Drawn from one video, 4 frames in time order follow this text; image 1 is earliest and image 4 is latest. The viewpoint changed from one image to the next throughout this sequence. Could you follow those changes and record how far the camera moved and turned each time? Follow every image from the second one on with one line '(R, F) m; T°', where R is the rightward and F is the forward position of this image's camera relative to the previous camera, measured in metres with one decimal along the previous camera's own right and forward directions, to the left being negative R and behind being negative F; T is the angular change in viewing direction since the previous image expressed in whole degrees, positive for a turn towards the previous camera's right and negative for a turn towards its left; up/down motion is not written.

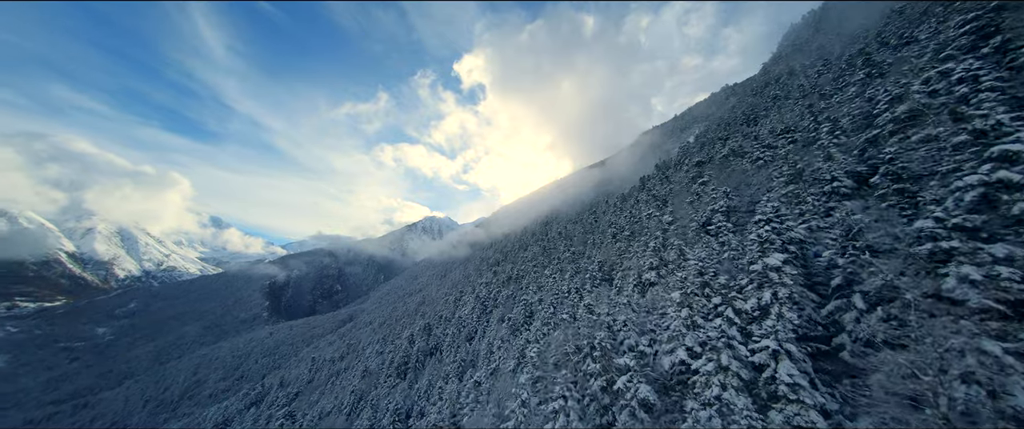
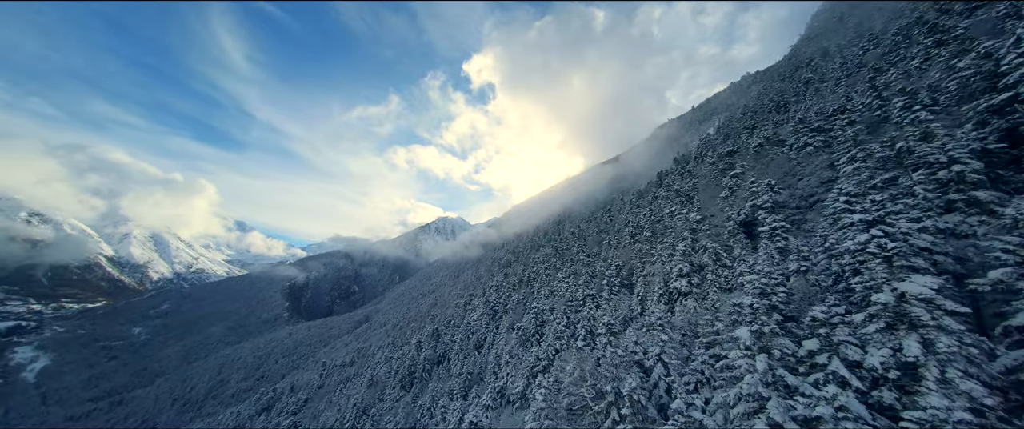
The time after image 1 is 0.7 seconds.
(+0.4, +2.1) m; -3°
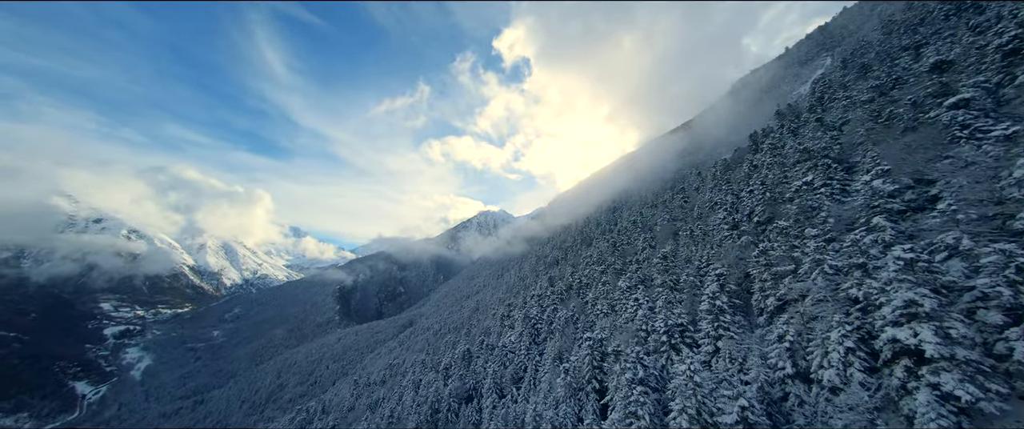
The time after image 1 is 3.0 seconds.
(-0.5, +17.8) m; -10°
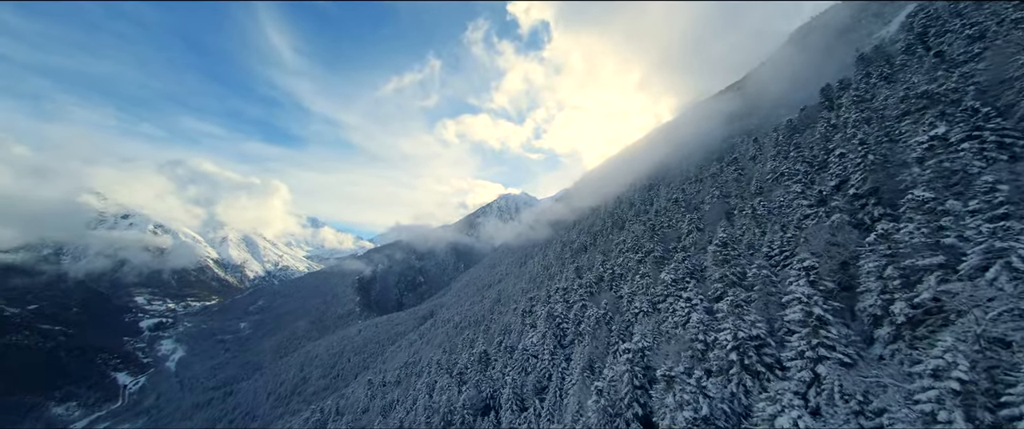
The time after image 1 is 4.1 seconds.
(+2.6, +15.4) m; -6°
